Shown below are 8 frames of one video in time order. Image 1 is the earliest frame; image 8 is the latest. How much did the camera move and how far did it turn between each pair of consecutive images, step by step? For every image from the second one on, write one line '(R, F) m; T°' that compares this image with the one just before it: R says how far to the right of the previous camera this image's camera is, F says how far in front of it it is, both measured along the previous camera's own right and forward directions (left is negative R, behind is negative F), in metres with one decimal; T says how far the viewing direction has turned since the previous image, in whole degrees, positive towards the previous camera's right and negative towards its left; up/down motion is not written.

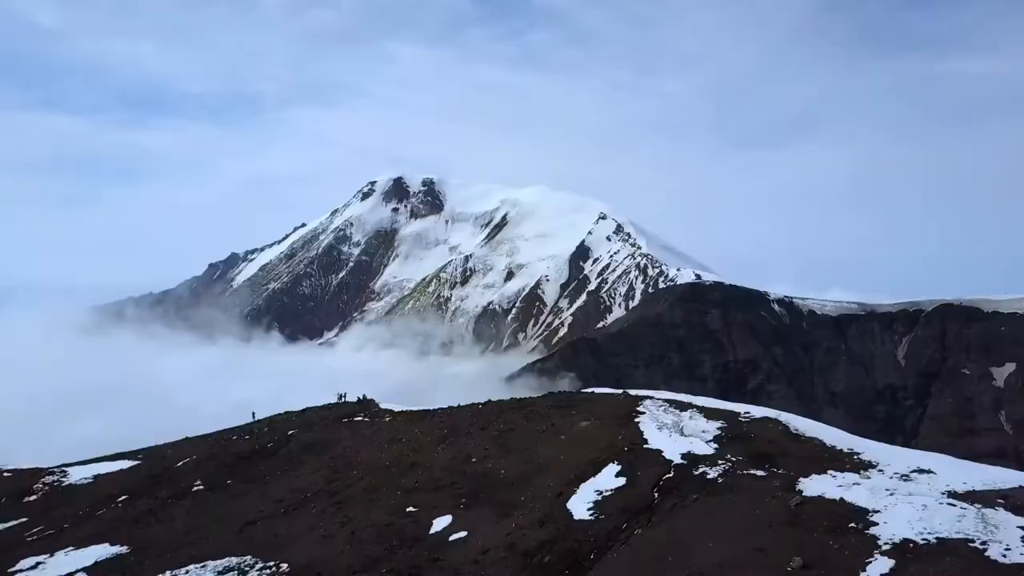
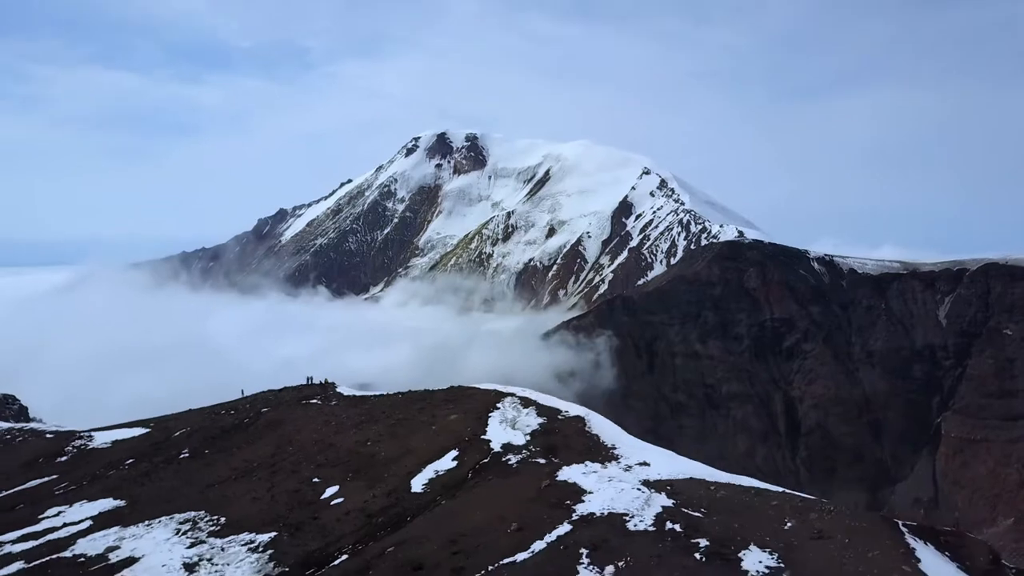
(+2.2, -2.5) m; -3°
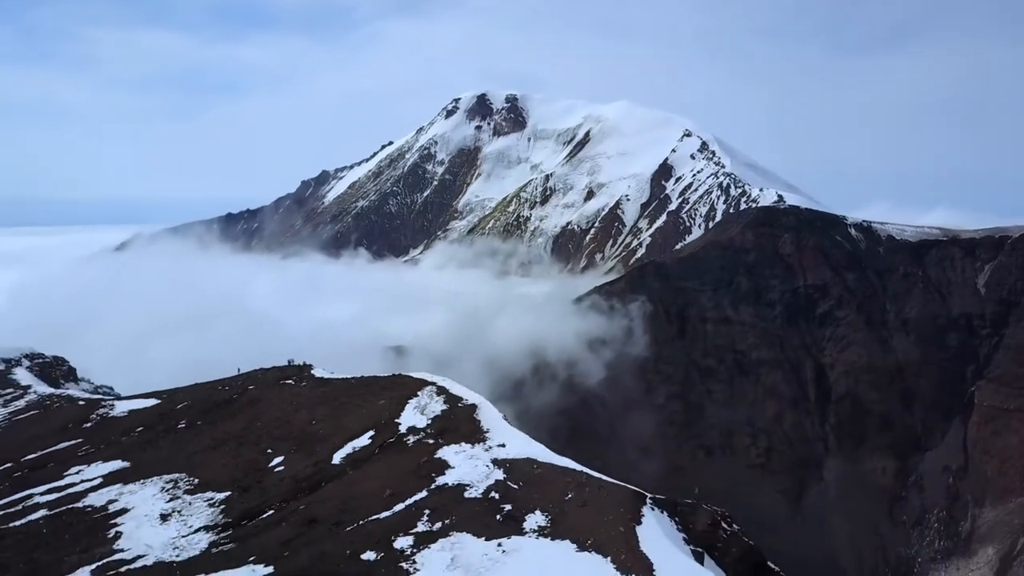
(+2.1, -2.4) m; -3°
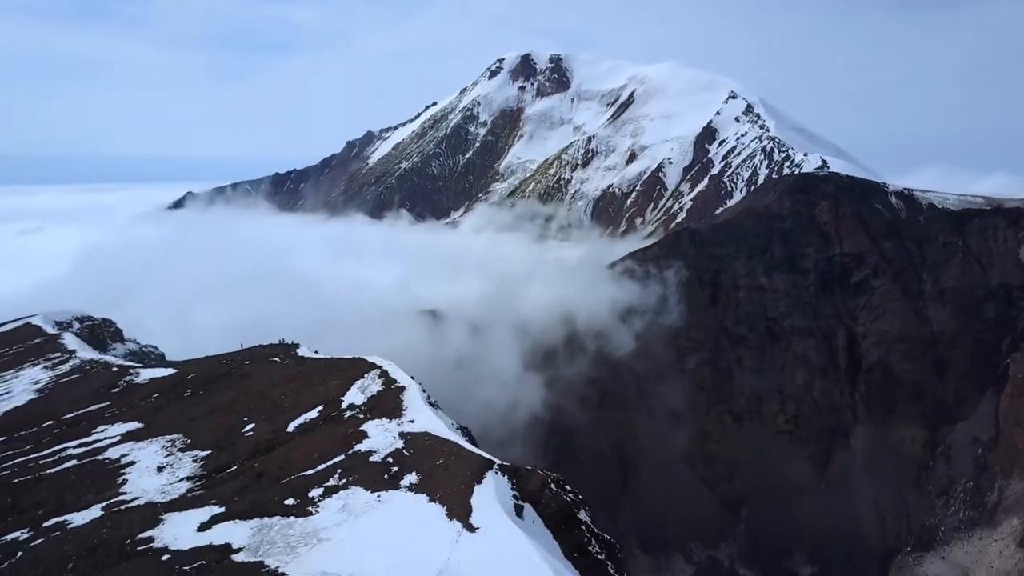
(+2.4, -3.0) m; -3°
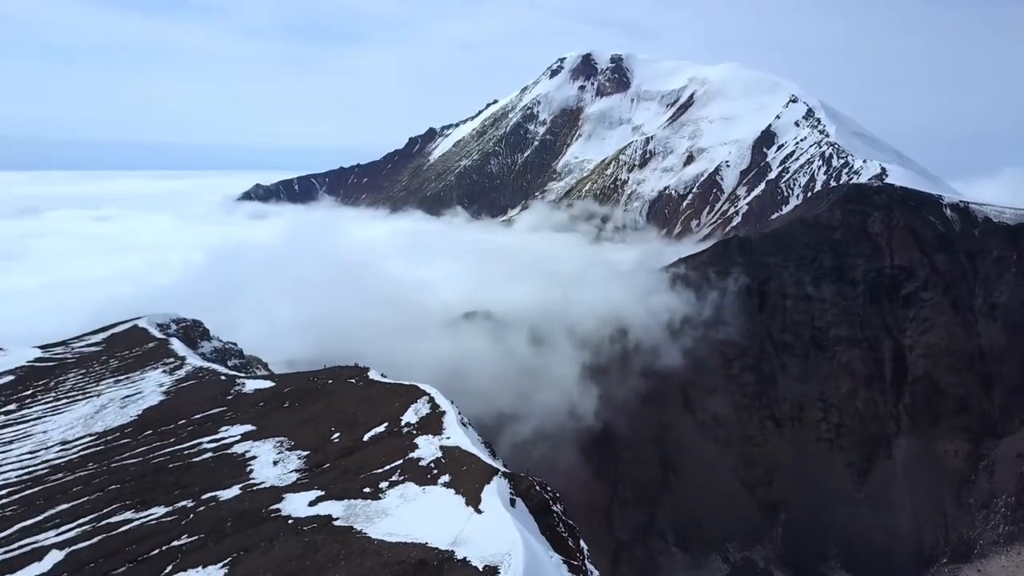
(+1.2, -6.4) m; -4°
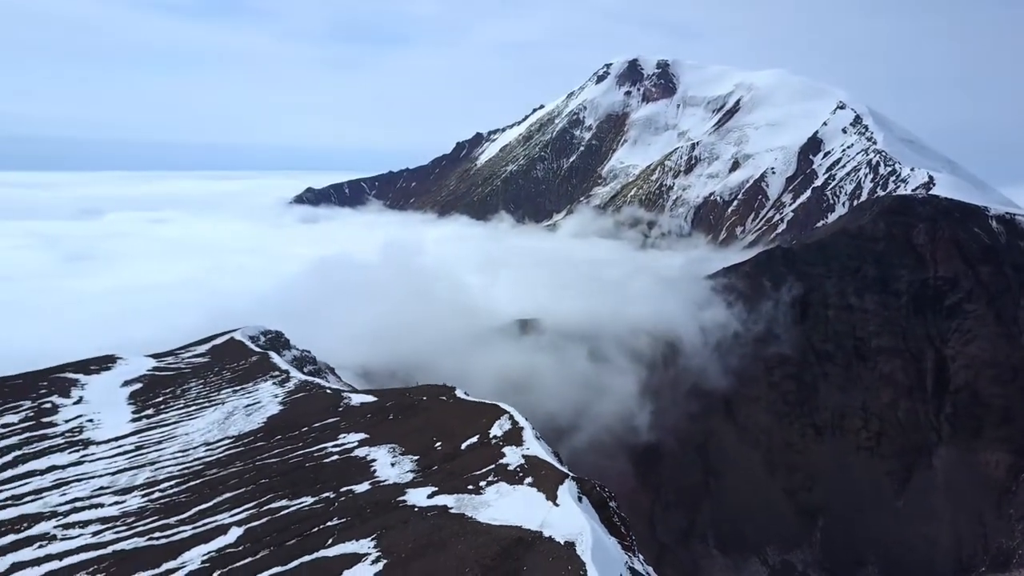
(-0.8, -6.5) m; -3°
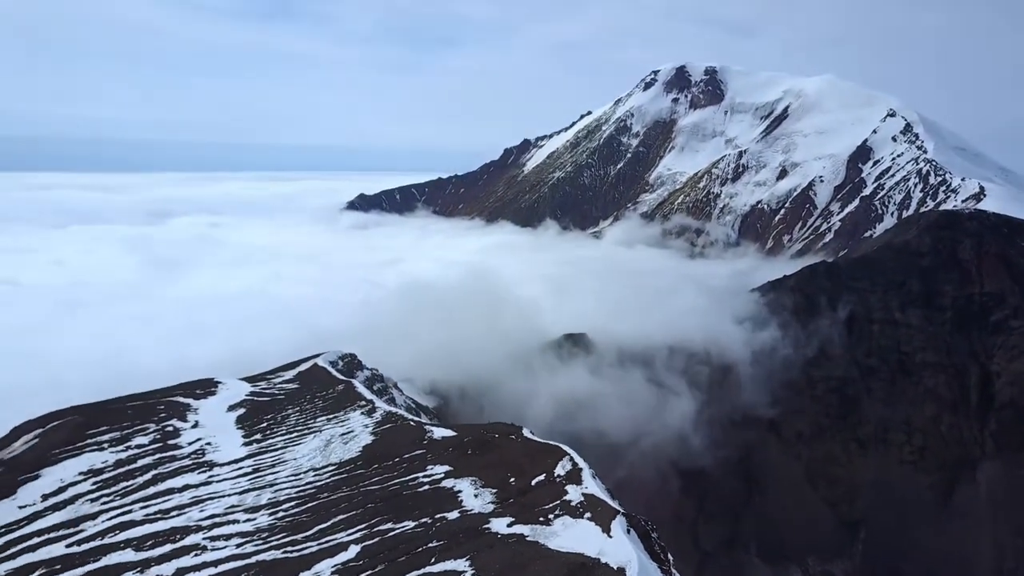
(-0.7, -6.9) m; -3°
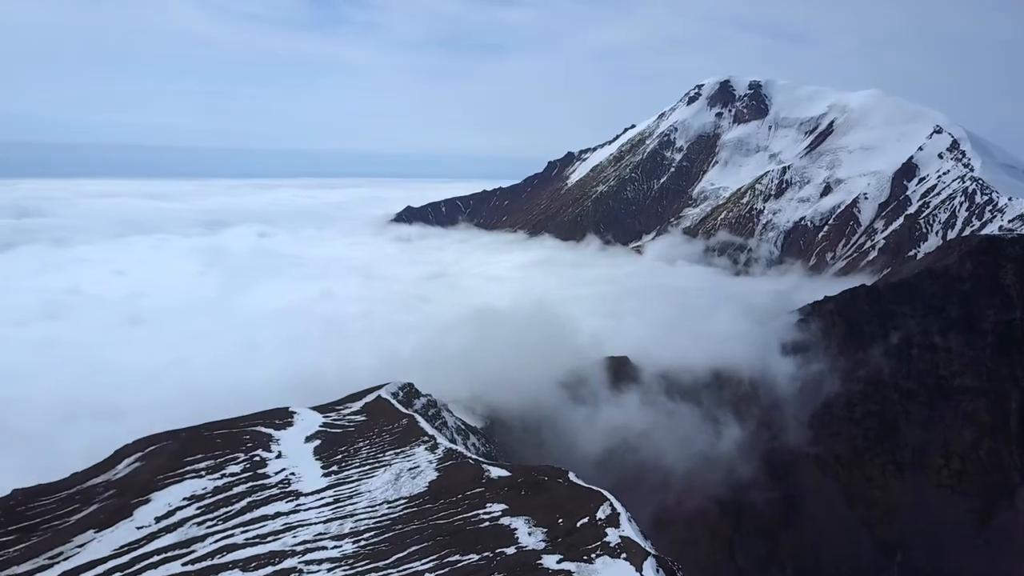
(-0.4, -6.8) m; -3°
